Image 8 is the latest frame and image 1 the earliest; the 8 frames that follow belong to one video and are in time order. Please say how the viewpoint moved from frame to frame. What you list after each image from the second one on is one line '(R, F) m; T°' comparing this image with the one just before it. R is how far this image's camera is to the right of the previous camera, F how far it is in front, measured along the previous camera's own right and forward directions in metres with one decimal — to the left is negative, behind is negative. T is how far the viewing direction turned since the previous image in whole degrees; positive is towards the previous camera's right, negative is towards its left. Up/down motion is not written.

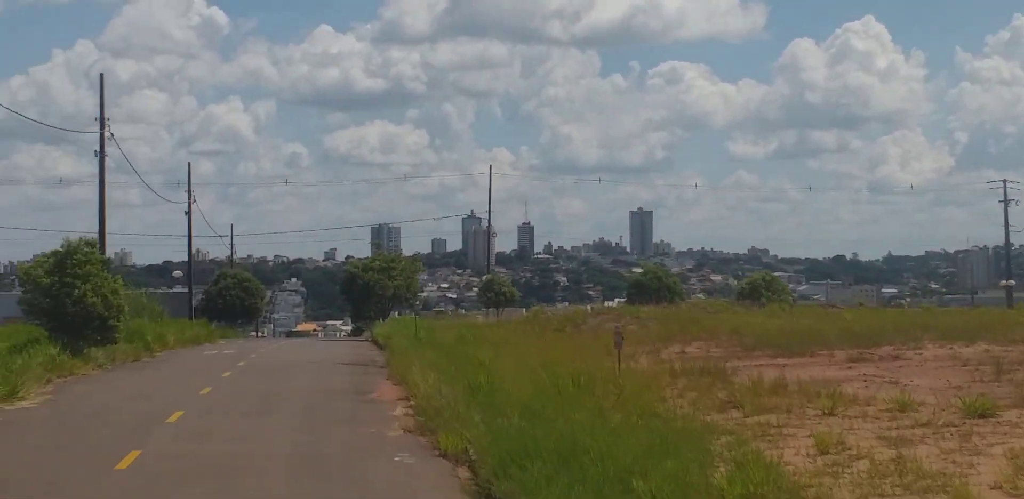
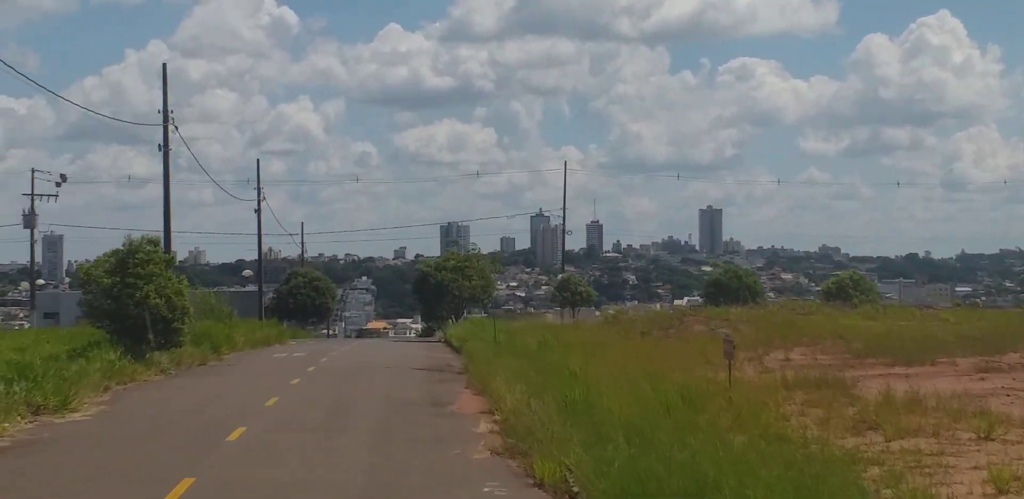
(-0.3, +1.8) m; -3°
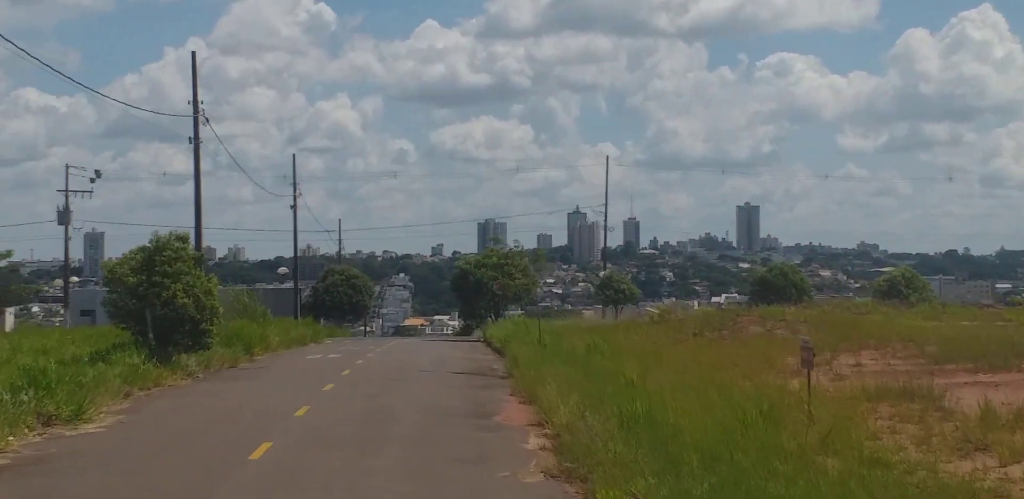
(-0.2, +1.5) m; -2°
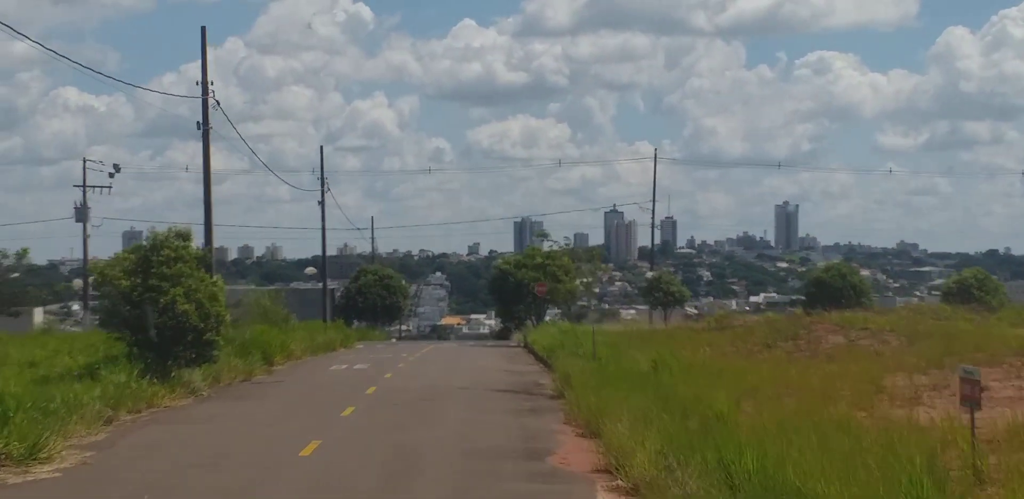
(-0.2, +3.3) m; -2°
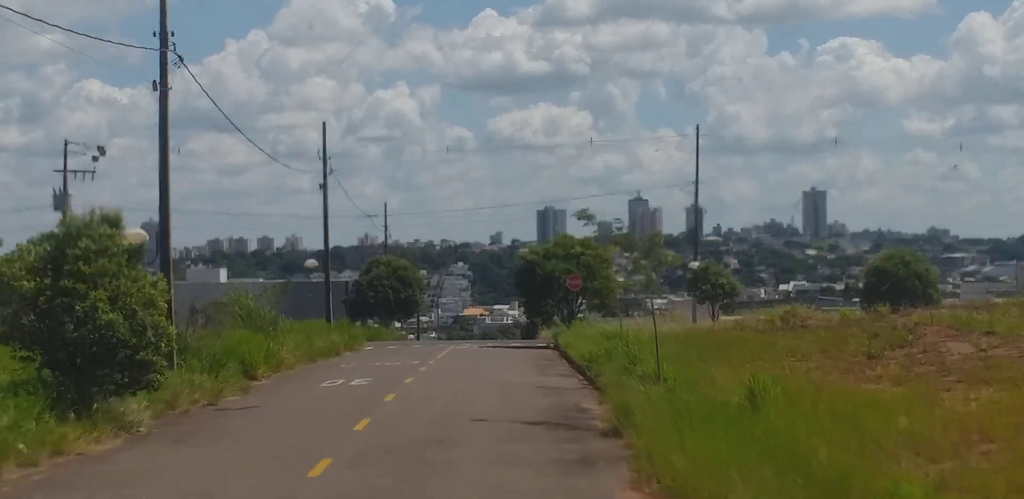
(-0.2, +5.4) m; -1°
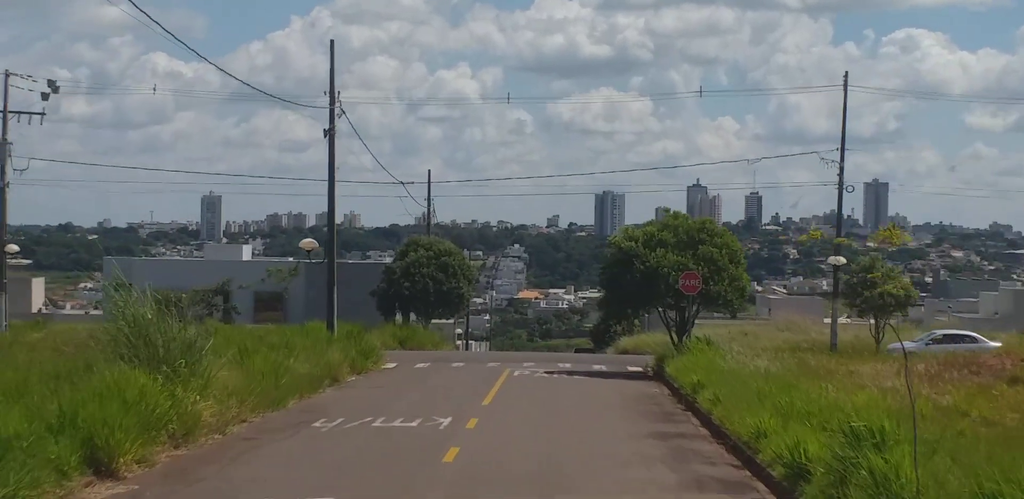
(-0.6, +13.2) m; -2°
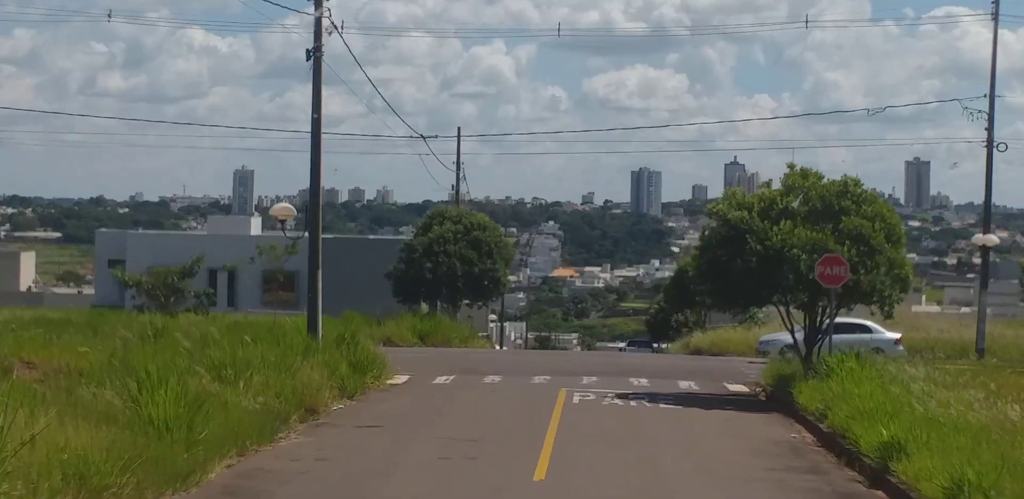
(-0.4, +8.5) m; -1°
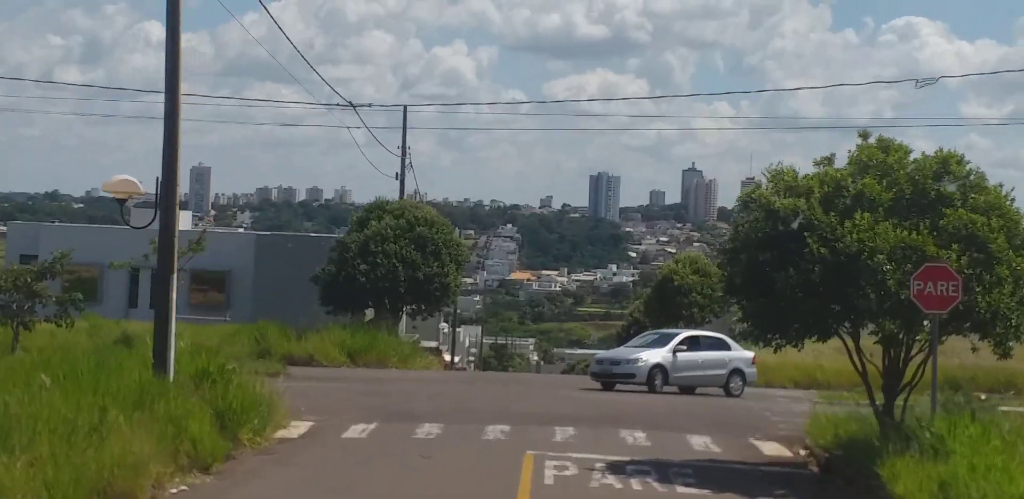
(+0.1, +6.6) m; +2°
